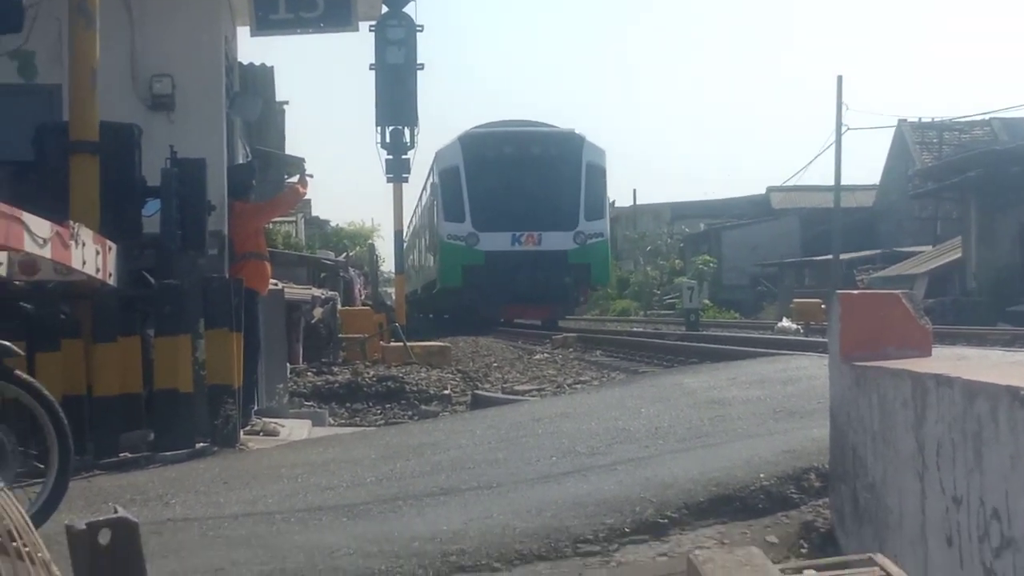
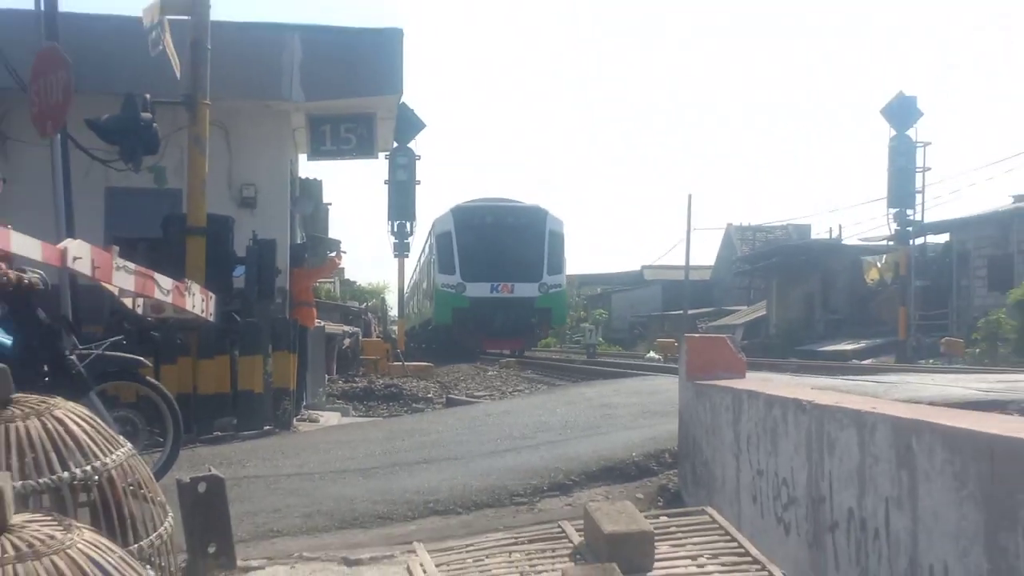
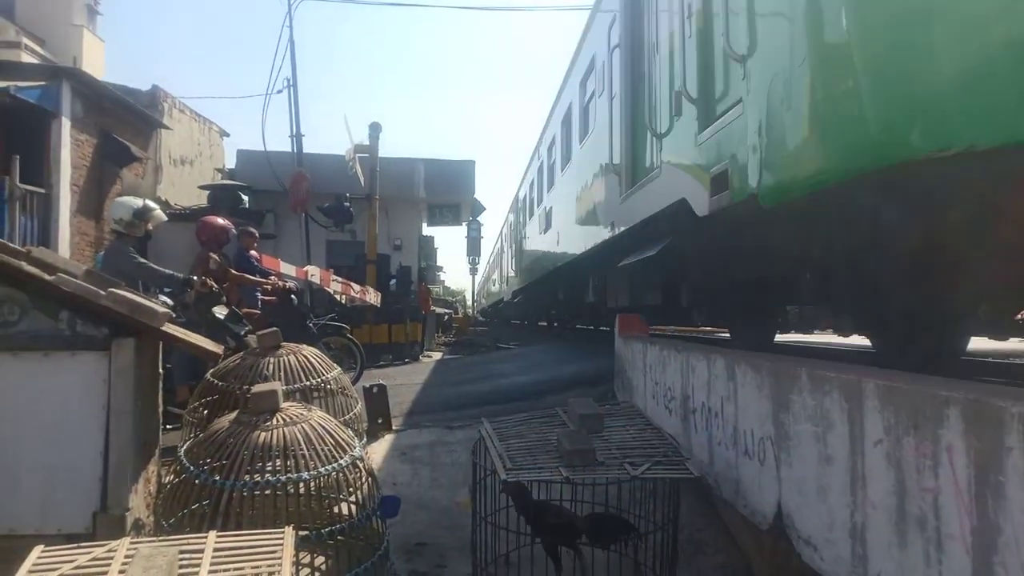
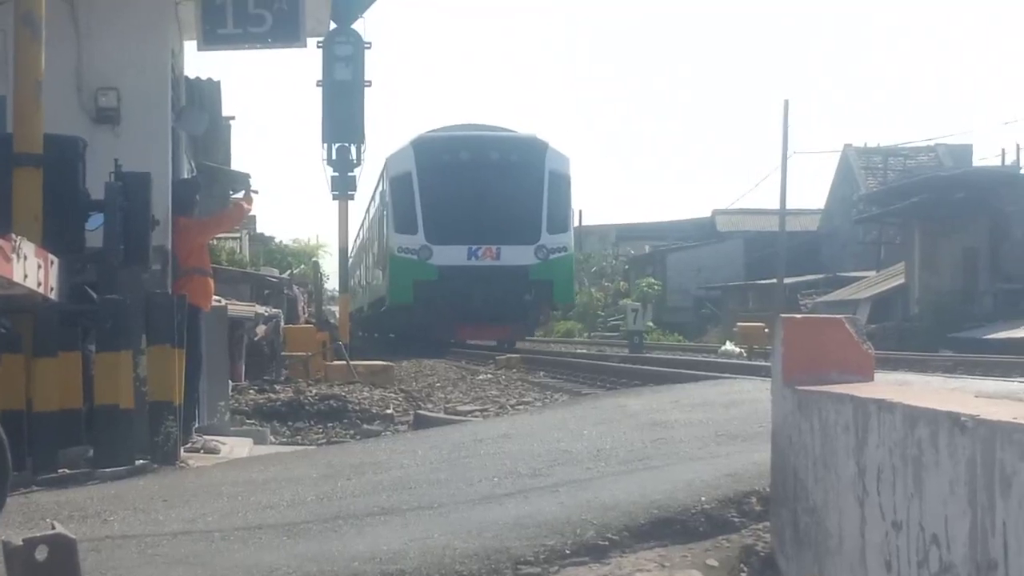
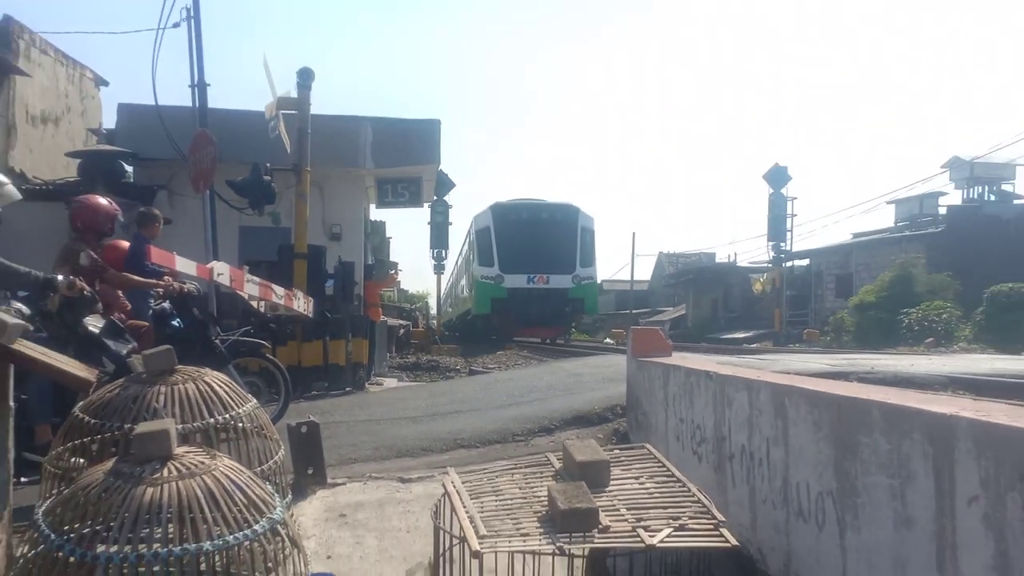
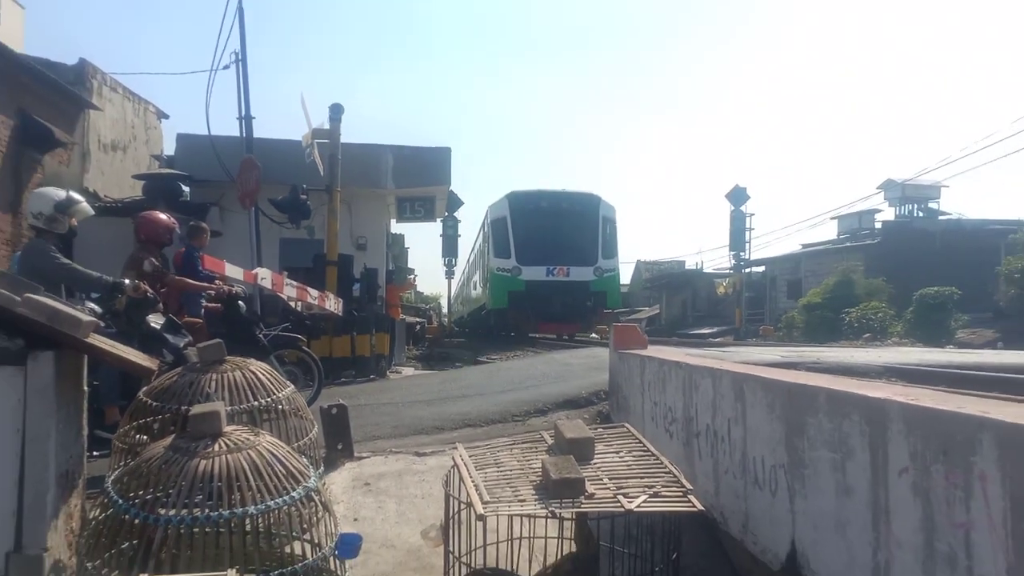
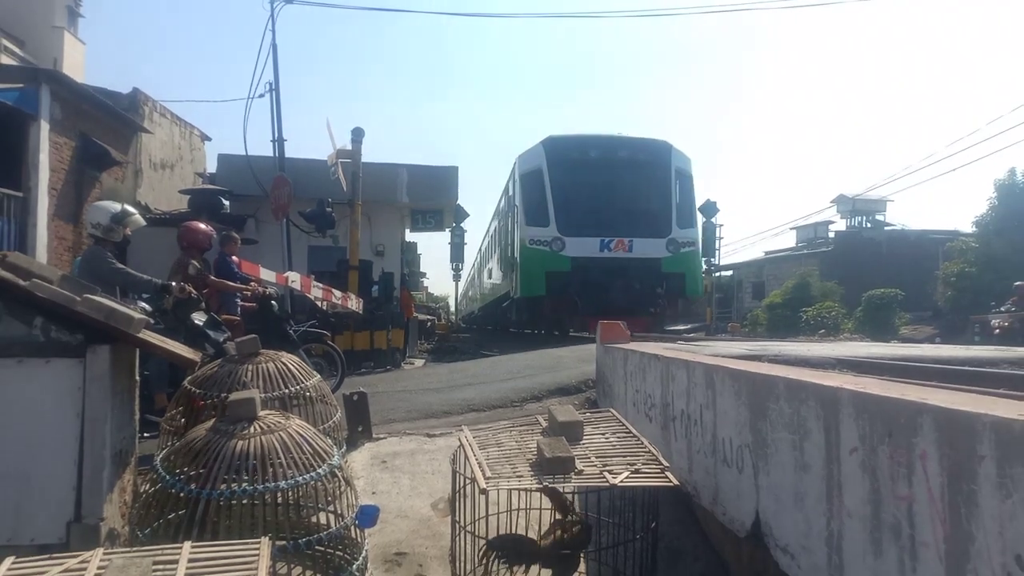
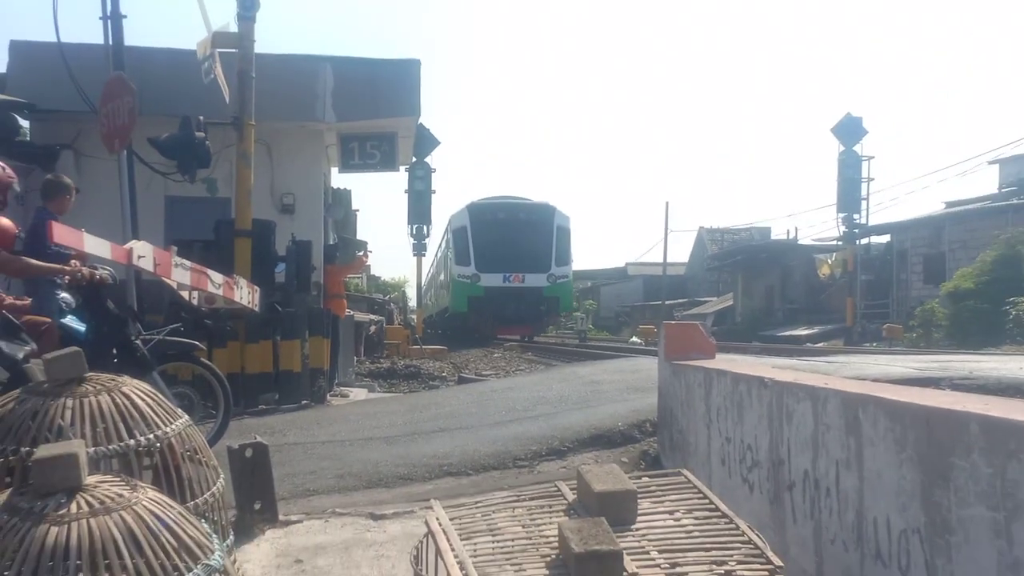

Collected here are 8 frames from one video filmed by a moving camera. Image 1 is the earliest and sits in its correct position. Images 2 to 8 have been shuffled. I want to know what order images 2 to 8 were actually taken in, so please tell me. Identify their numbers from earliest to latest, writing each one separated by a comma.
4, 2, 8, 5, 6, 7, 3
